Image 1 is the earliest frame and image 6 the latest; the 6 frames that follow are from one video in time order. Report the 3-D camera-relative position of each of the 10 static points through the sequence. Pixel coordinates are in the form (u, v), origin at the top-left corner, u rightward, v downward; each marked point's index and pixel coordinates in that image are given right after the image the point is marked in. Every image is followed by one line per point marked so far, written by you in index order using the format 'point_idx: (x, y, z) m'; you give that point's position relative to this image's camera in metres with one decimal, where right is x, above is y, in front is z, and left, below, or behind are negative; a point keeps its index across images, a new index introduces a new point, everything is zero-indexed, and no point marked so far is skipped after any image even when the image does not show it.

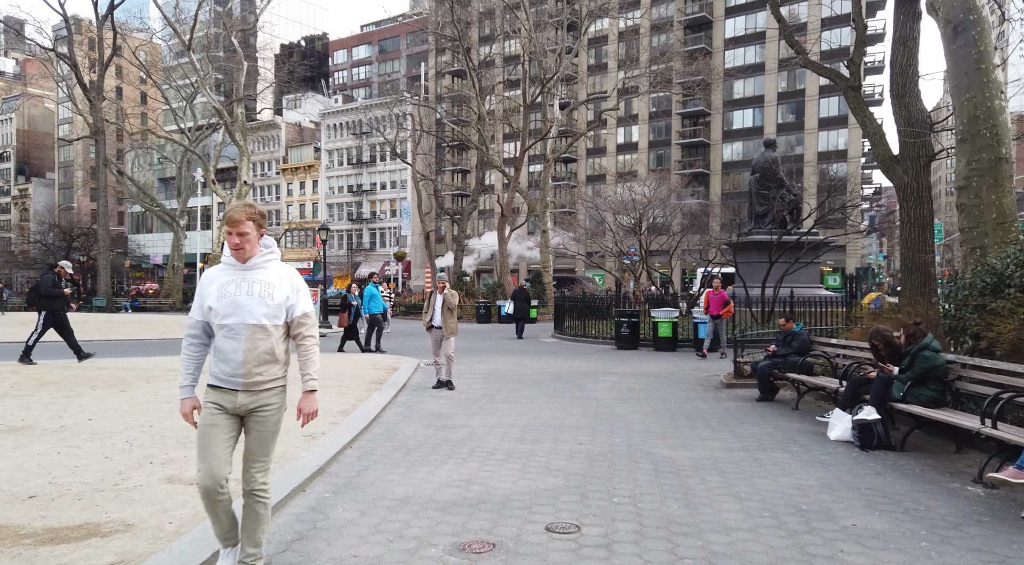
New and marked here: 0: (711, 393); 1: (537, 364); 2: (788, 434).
0: (+3.0, -1.7, +10.3) m
1: (+0.5, -1.7, +14.1) m
2: (+2.9, -1.6, +7.2) m
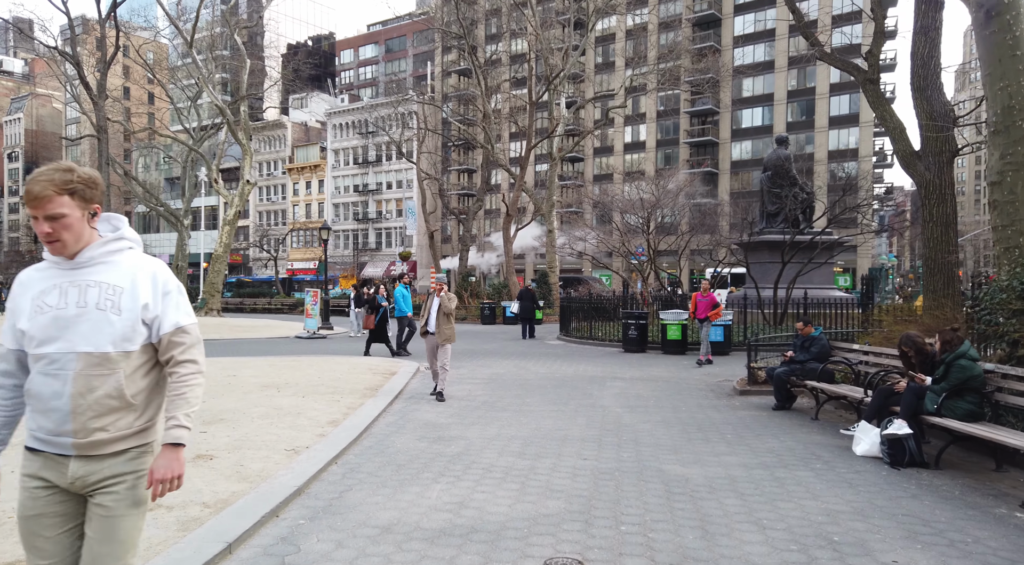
0: (+3.1, -1.7, +9.8) m
1: (+0.6, -1.7, +13.6) m
2: (+2.9, -1.6, +6.6) m
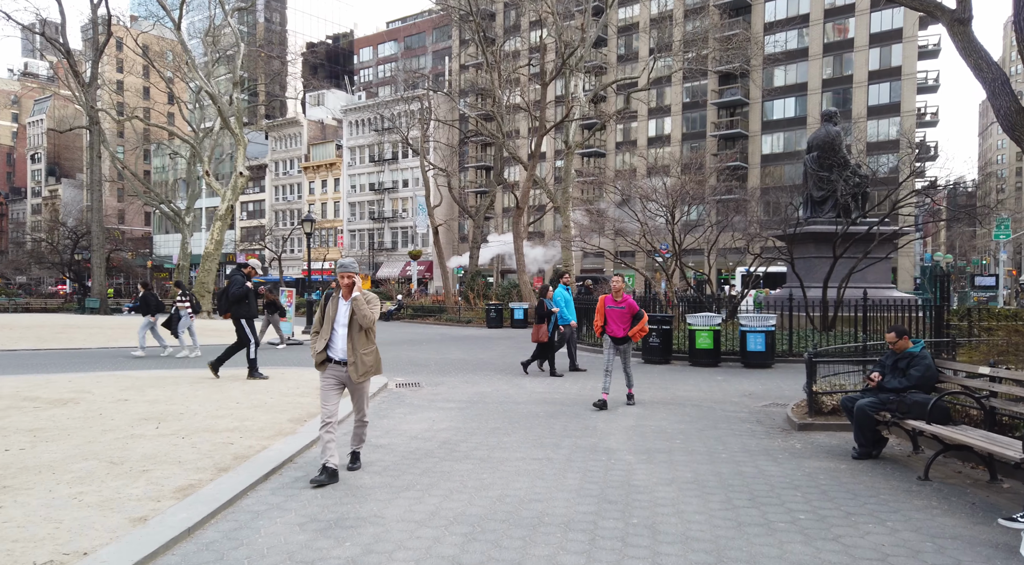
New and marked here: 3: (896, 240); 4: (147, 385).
0: (+2.8, -1.7, +7.1) m
1: (+0.4, -1.7, +11.0) m
2: (+2.5, -1.6, +3.9) m
3: (+9.5, +1.1, +16.8) m
4: (-4.9, -1.4, +9.1) m
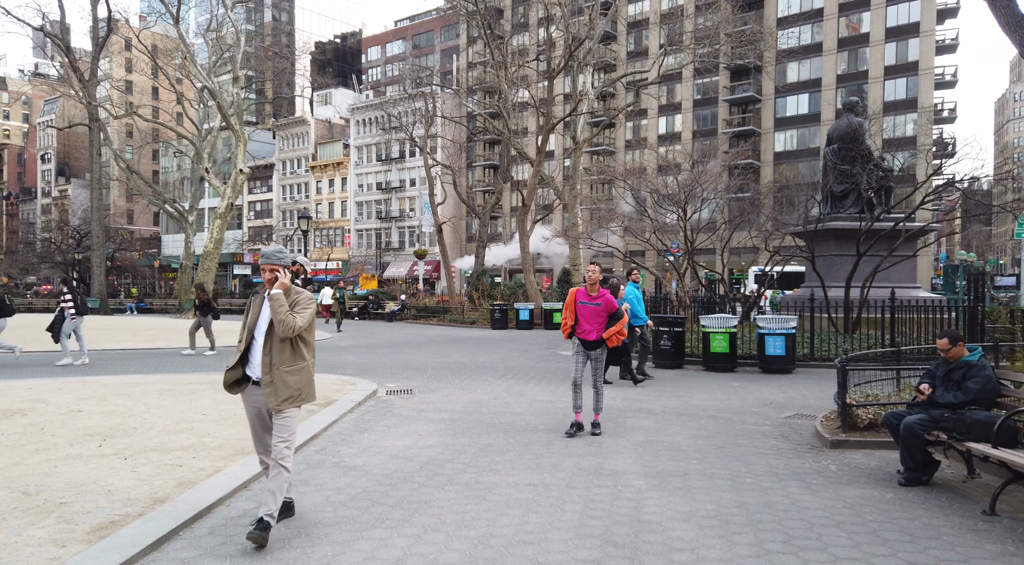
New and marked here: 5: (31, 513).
0: (+2.7, -1.6, +6.2) m
1: (+0.4, -1.7, +10.1) m
2: (+2.4, -1.5, +3.1) m
3: (+9.6, +1.1, +15.9) m
4: (-4.9, -1.4, +8.3) m
5: (-2.9, -1.4, +4.1) m
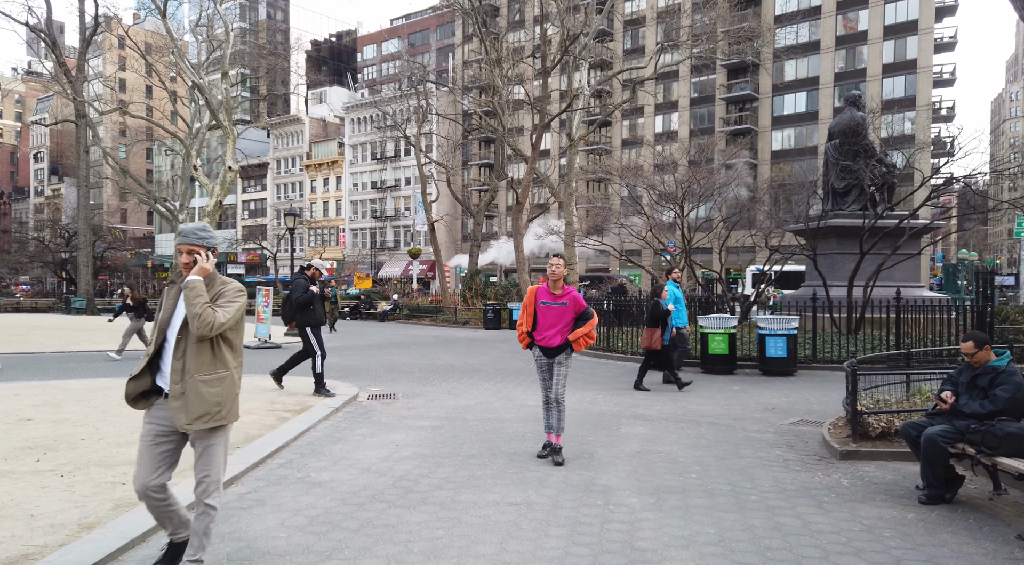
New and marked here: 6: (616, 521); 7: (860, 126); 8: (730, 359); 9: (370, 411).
0: (+2.6, -1.6, +5.7) m
1: (+0.3, -1.7, +9.6) m
2: (+2.3, -1.5, +2.6) m
3: (+9.4, +1.1, +15.4) m
4: (-5.1, -1.3, +7.8) m
5: (-3.0, -1.3, +3.5) m
6: (+0.7, -1.6, +4.5) m
7: (+8.2, +3.7, +16.0) m
8: (+4.0, -1.4, +12.5) m
9: (-1.8, -1.6, +8.5) m
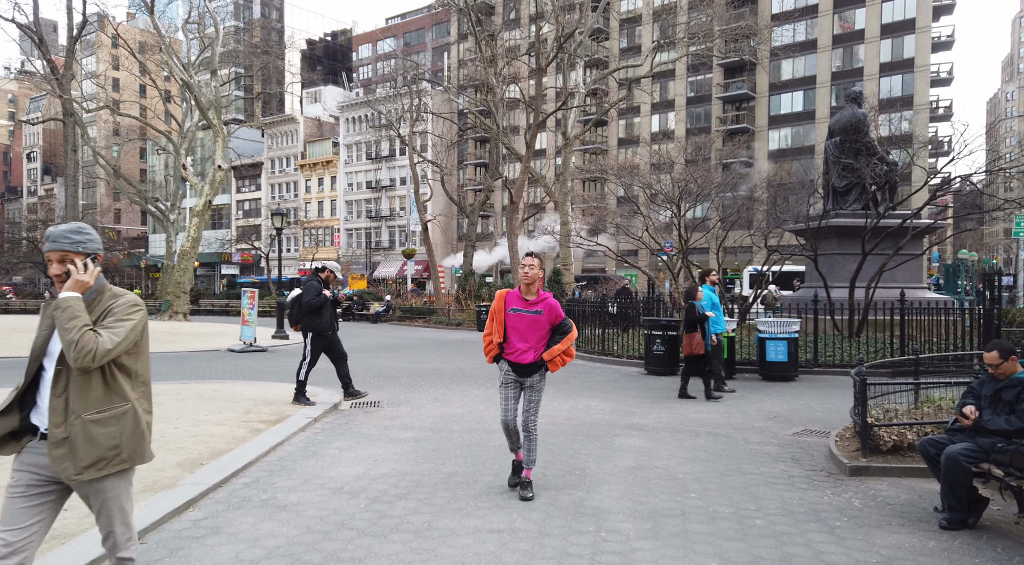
0: (+2.5, -1.6, +5.3) m
1: (+0.1, -1.7, +9.2) m
2: (+2.2, -1.6, +2.1) m
3: (+9.3, +1.1, +15.0) m
4: (-5.2, -1.4, +7.3) m
5: (-3.1, -1.4, +3.1) m
6: (+0.6, -1.6, +4.0) m
7: (+8.0, +3.6, +15.6) m
8: (+3.9, -1.4, +12.0) m
9: (-1.9, -1.6, +8.1) m
